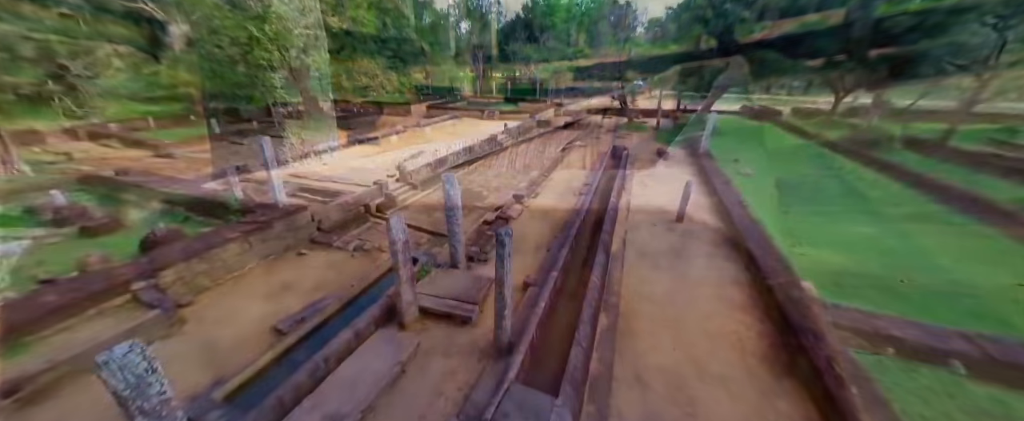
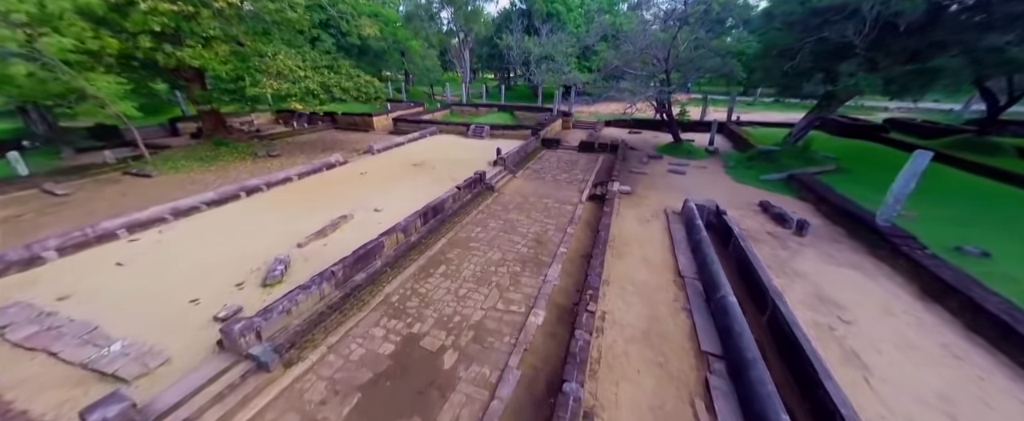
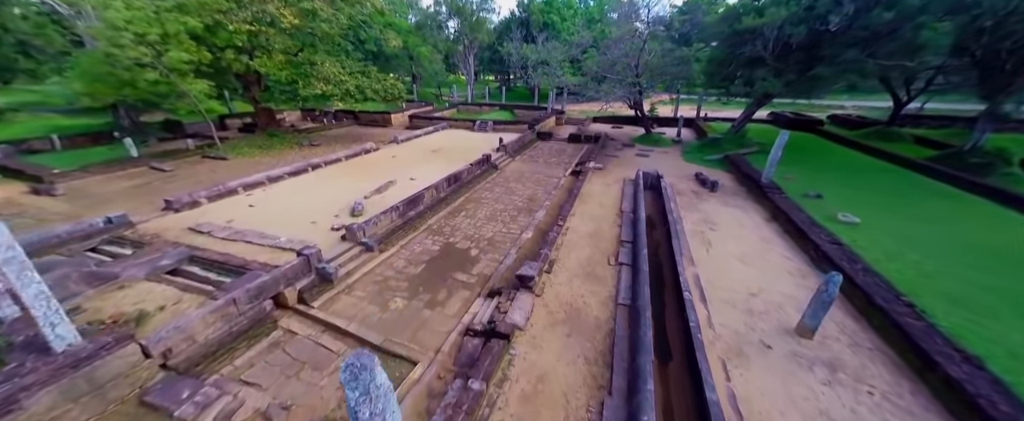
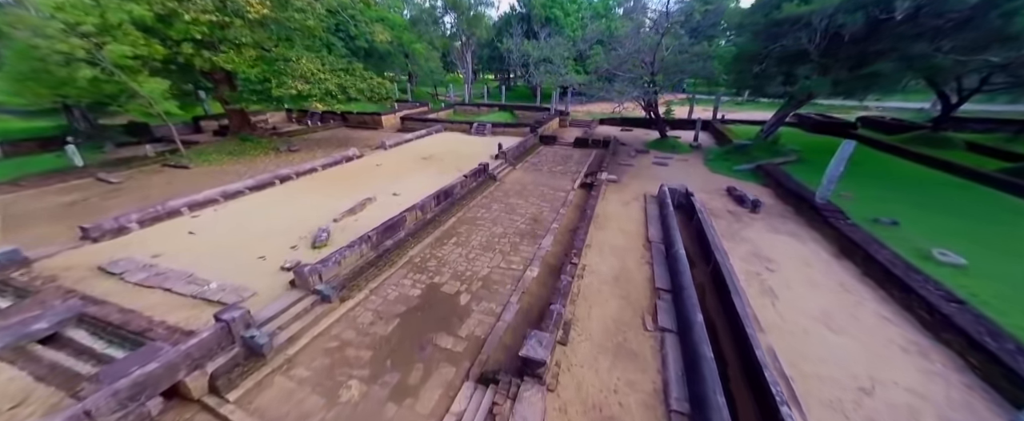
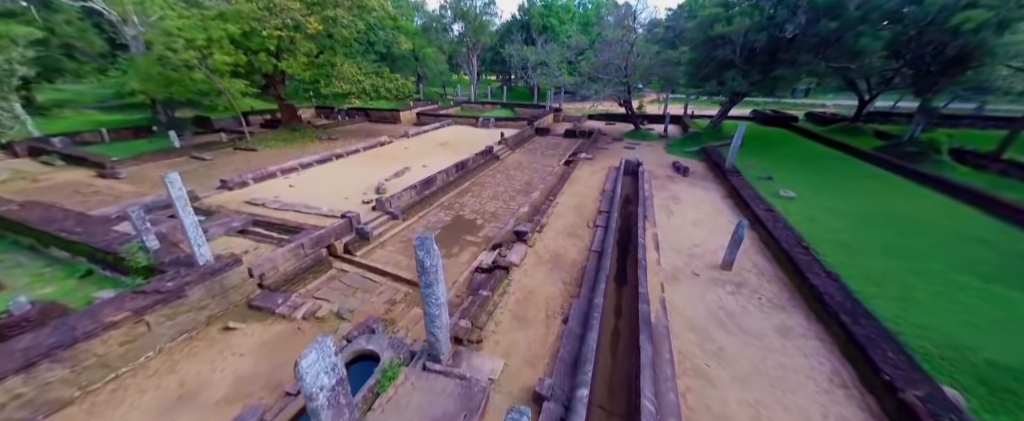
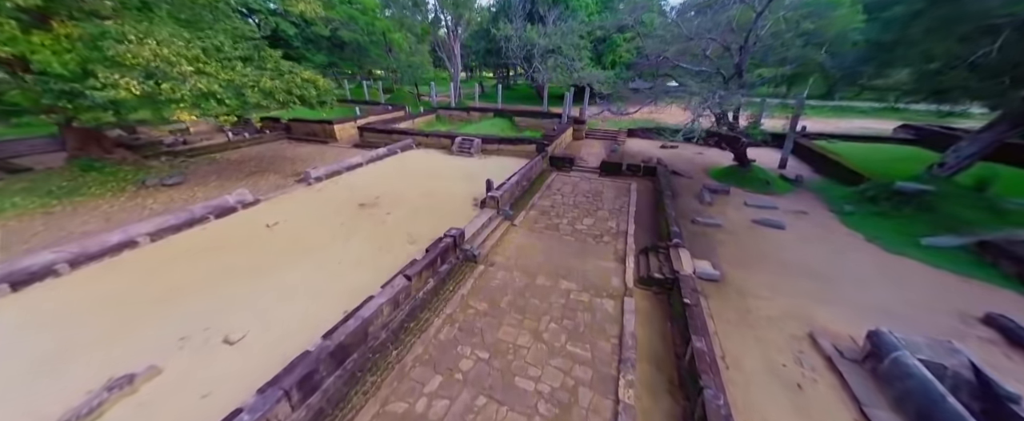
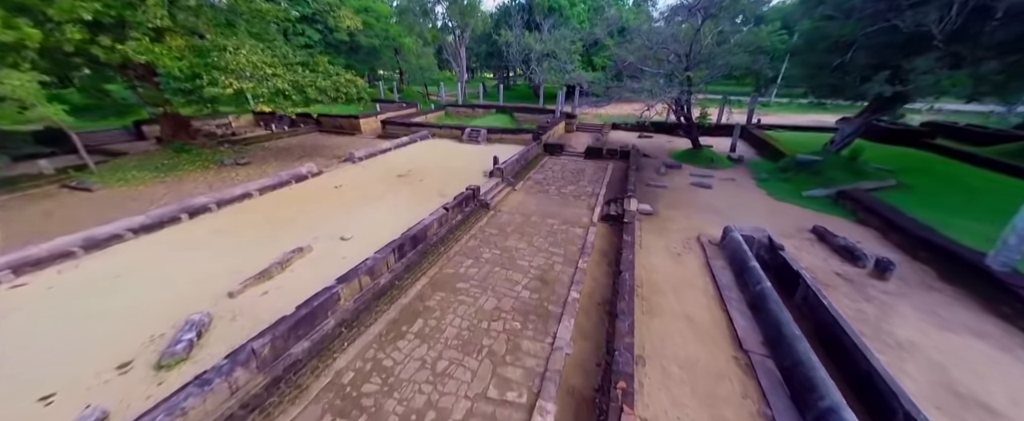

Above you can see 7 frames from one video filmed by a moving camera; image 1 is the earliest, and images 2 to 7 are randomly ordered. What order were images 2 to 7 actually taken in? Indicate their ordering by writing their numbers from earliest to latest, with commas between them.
5, 3, 4, 2, 7, 6
